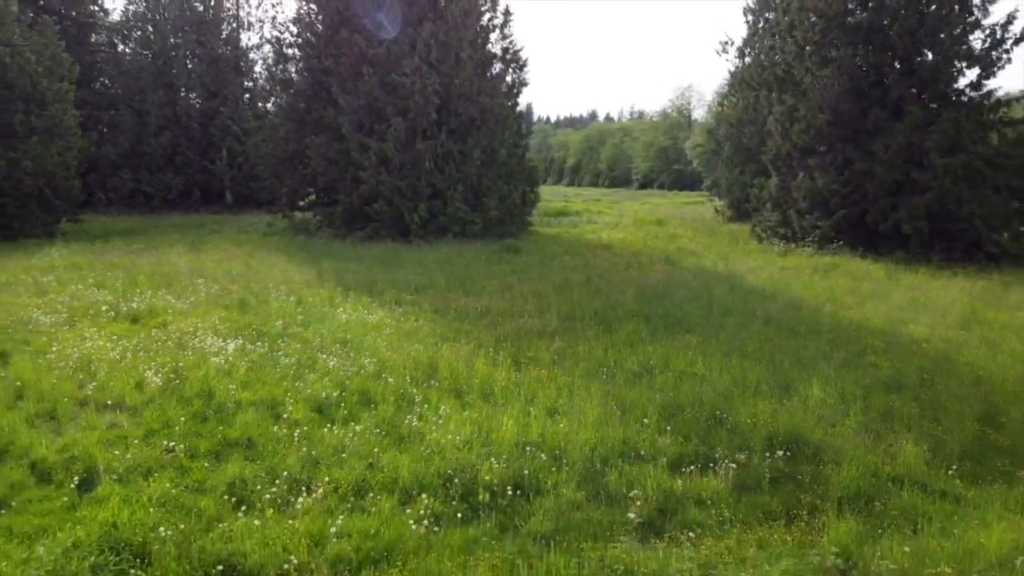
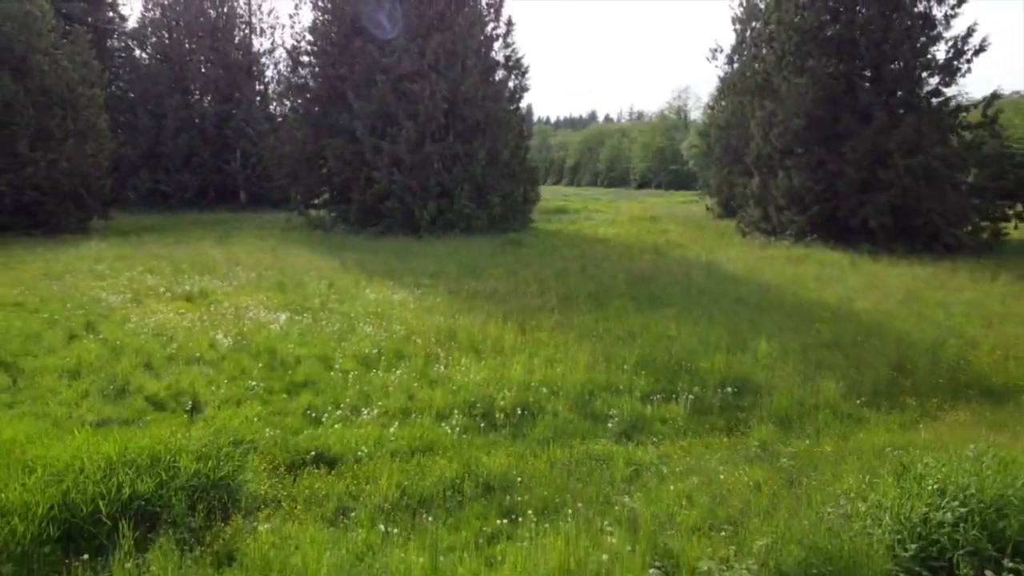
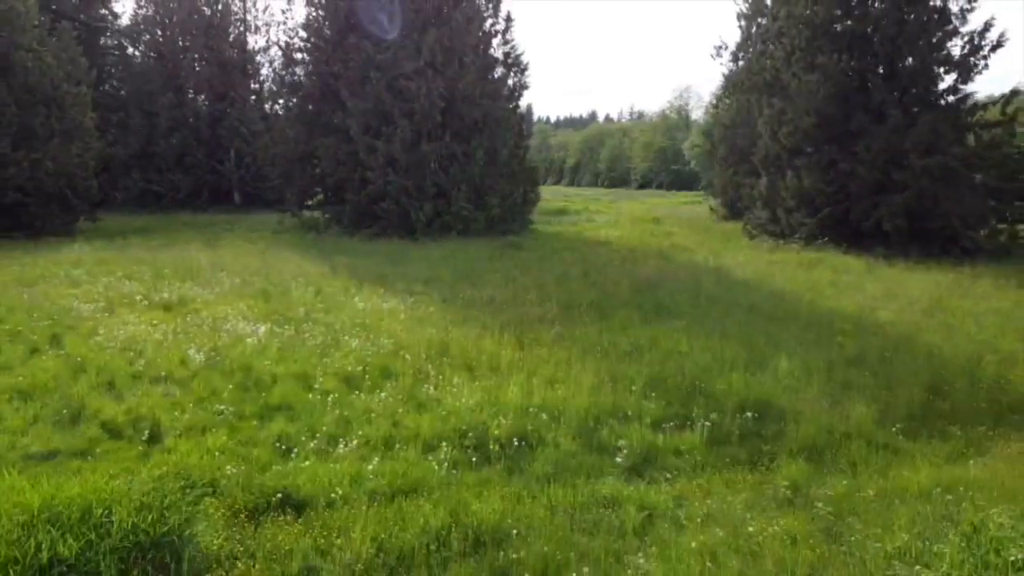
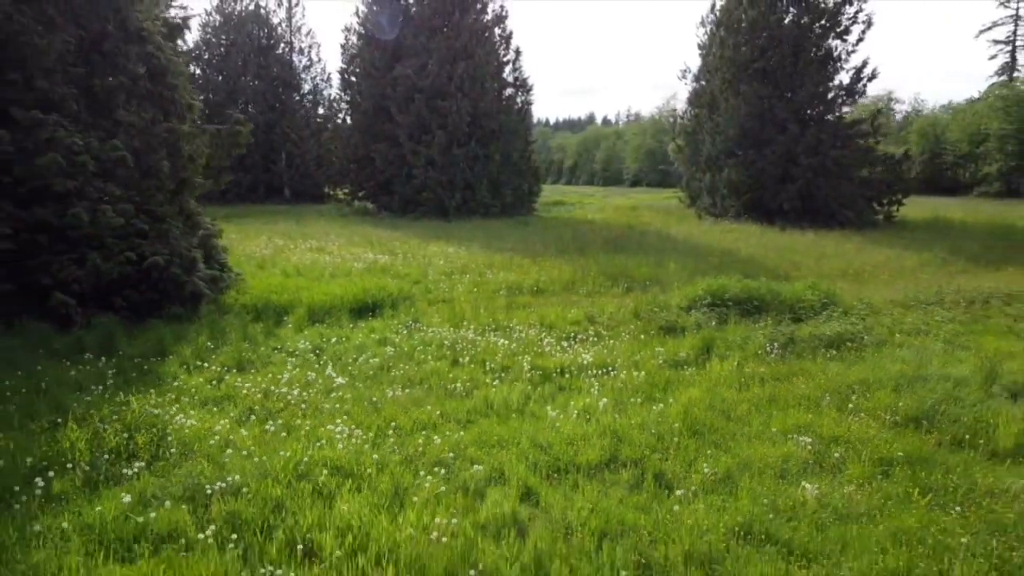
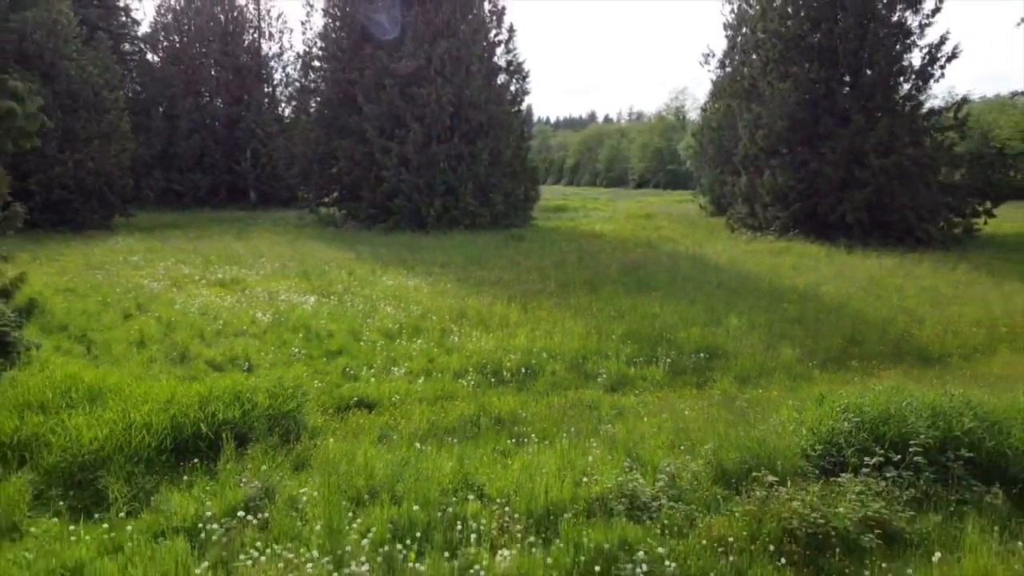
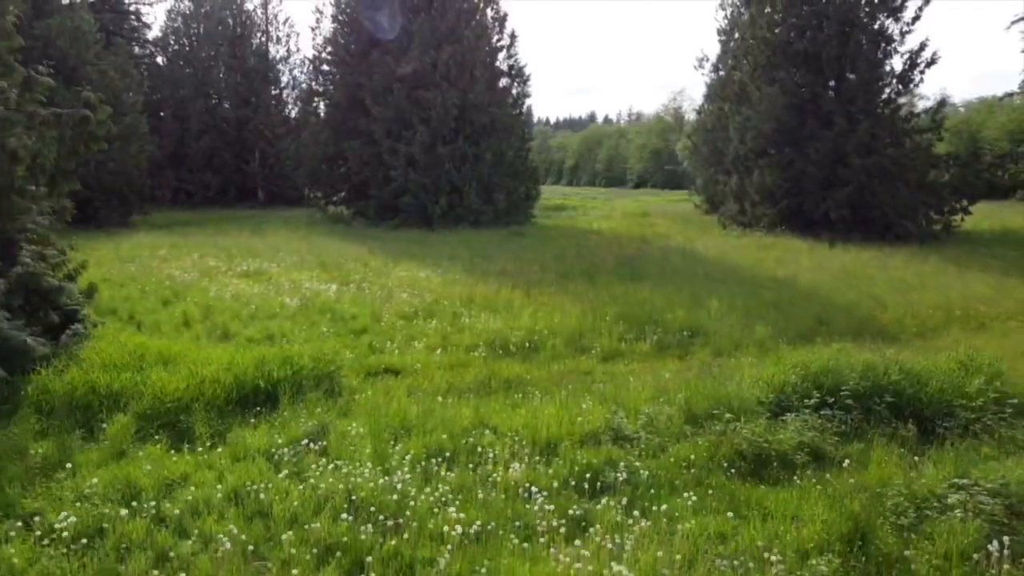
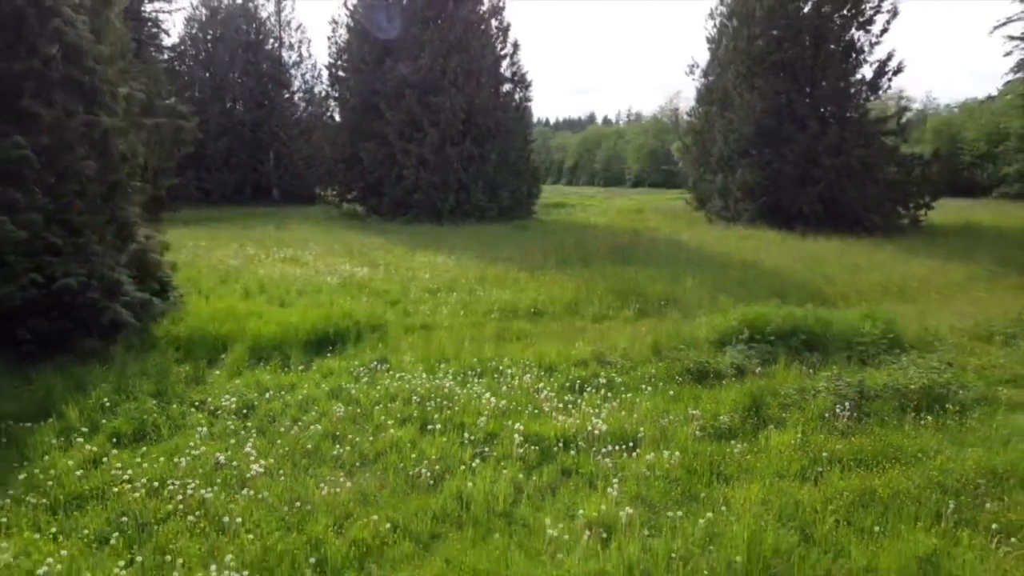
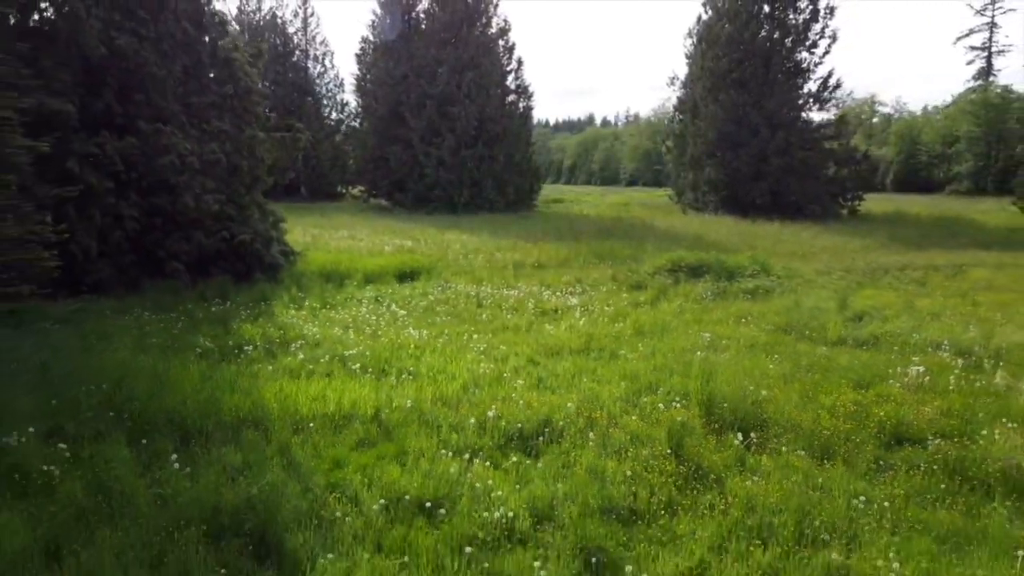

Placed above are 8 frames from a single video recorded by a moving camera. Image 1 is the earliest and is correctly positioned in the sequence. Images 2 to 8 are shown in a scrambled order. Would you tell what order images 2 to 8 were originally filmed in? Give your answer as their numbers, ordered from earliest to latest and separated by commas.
3, 2, 5, 6, 7, 4, 8
